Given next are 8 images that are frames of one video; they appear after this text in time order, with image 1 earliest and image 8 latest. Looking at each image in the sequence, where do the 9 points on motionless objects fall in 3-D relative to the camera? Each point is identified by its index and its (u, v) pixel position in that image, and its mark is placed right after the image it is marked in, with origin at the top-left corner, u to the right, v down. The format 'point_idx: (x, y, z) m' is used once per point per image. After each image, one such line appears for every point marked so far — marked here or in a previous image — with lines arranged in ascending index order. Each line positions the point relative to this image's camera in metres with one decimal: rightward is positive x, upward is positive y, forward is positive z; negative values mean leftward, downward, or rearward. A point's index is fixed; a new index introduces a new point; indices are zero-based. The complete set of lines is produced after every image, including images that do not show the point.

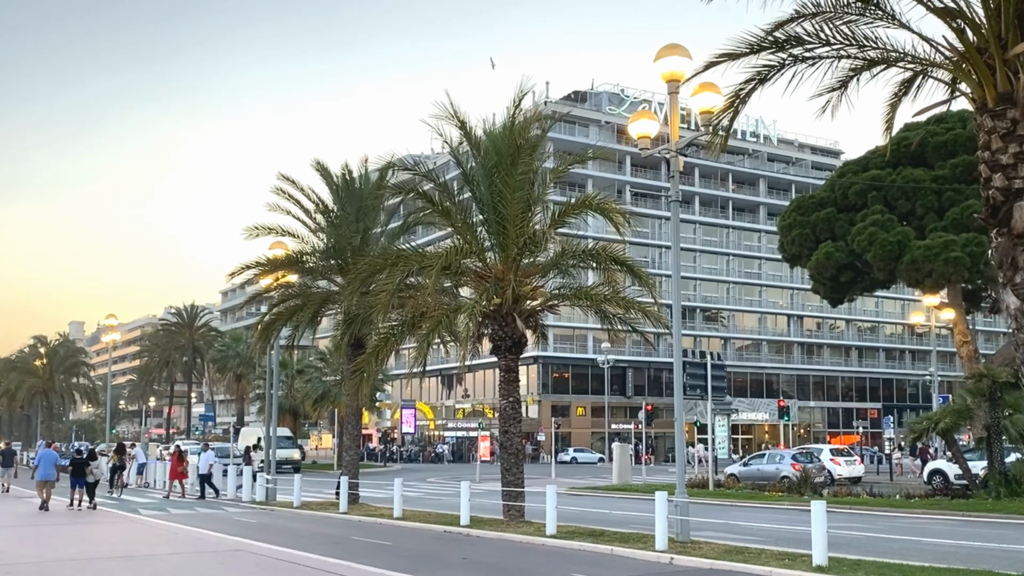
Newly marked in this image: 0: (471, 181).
0: (-0.8, +2.0, +18.6) m
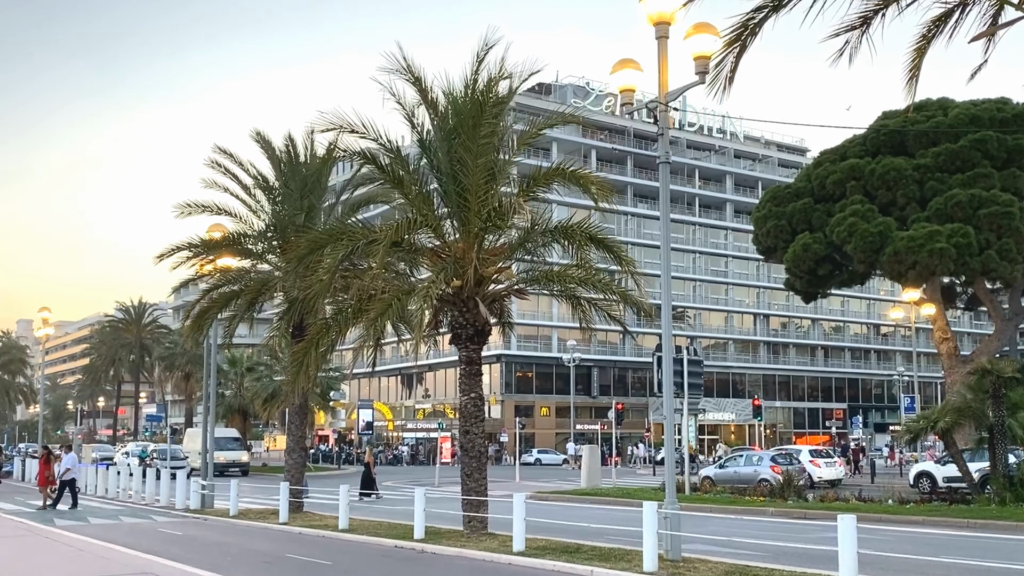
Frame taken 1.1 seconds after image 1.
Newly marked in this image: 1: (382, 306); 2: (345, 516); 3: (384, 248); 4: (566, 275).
0: (-1.4, +2.3, +16.4) m
1: (-2.0, -0.3, +14.9) m
2: (-3.0, -4.1, +17.7) m
3: (-2.0, +0.6, +14.7) m
4: (+0.9, +0.2, +16.3) m
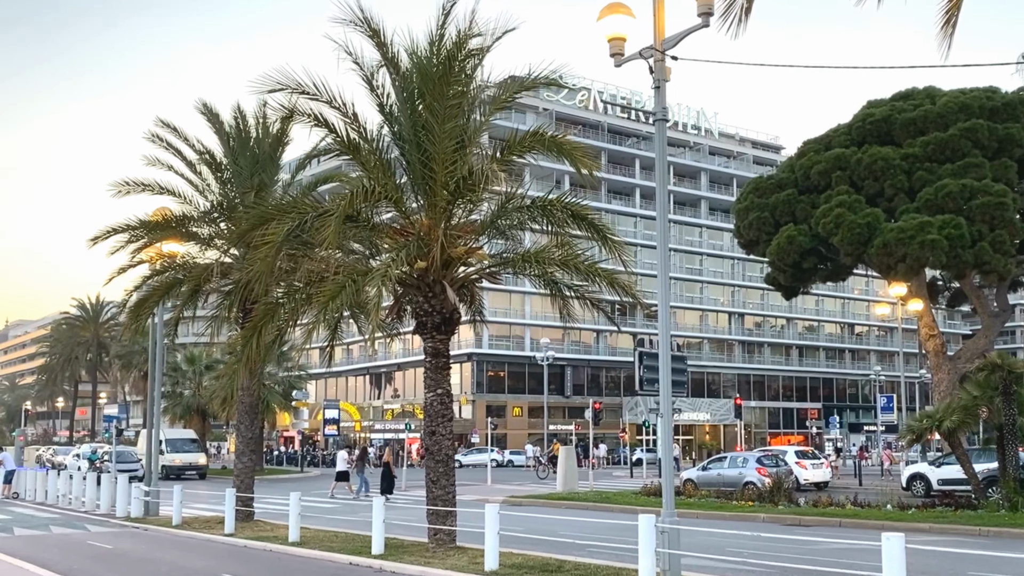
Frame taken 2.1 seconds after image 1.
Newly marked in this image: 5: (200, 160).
0: (-1.8, +2.6, +14.6) m
1: (-2.4, 0.0, +13.1) m
2: (-3.5, -3.9, +15.8) m
3: (-2.4, +0.9, +12.9) m
4: (+0.4, +0.5, +14.6) m
5: (-6.3, +2.6, +19.7) m
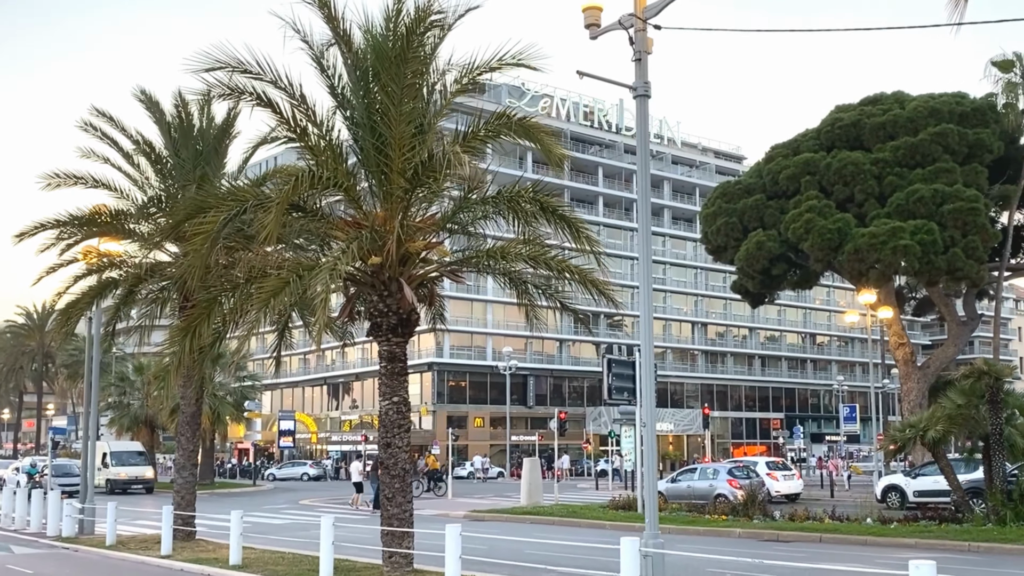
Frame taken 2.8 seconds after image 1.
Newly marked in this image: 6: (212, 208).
0: (-2.3, +2.6, +13.4) m
1: (-2.8, 0.0, +11.8) m
2: (-4.0, -3.9, +14.5) m
3: (-2.8, +0.9, +11.6) m
4: (-0.1, +0.5, +13.4) m
5: (-7.0, +2.6, +18.3) m
6: (-3.8, +1.0, +12.2) m
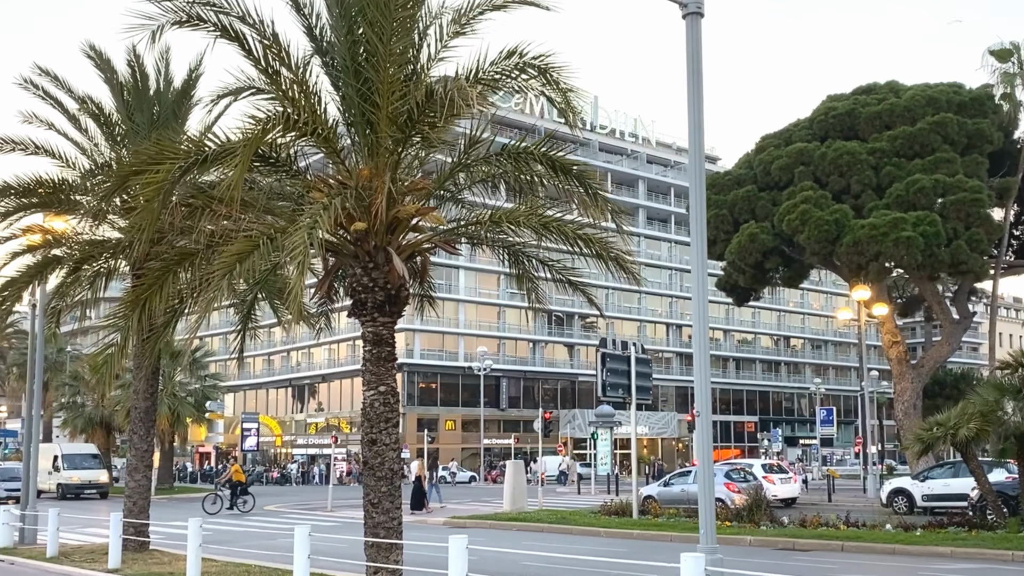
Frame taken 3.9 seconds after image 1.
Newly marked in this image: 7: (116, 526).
0: (-2.3, +3.0, +11.5) m
1: (-2.7, +0.4, +9.9) m
2: (-4.0, -3.5, +12.5) m
3: (-2.7, +1.2, +9.8) m
4: (0.0, +0.8, +11.6) m
5: (-7.1, +2.9, +16.3) m
6: (-3.7, +1.3, +10.3) m
7: (-5.9, -3.5, +14.6) m
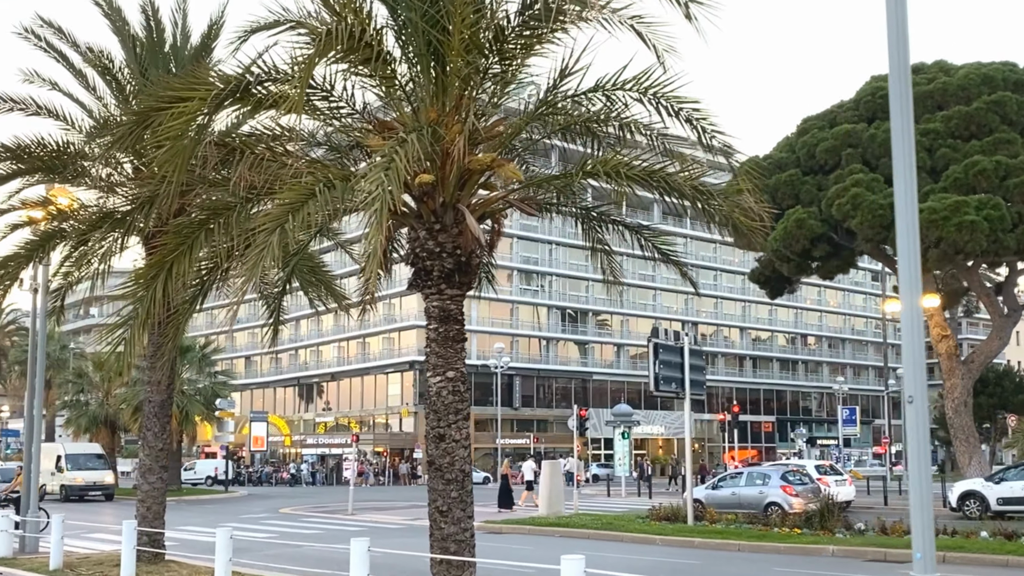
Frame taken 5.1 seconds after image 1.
0: (-1.4, +3.3, +9.7) m
1: (-1.8, +0.7, +8.1) m
2: (-3.1, -3.2, +10.7) m
3: (-1.8, +1.6, +7.9) m
4: (+0.9, +1.1, +9.8) m
5: (-6.2, +3.3, +14.5) m
6: (-2.8, +1.6, +8.4) m
7: (-5.0, -3.2, +12.8) m
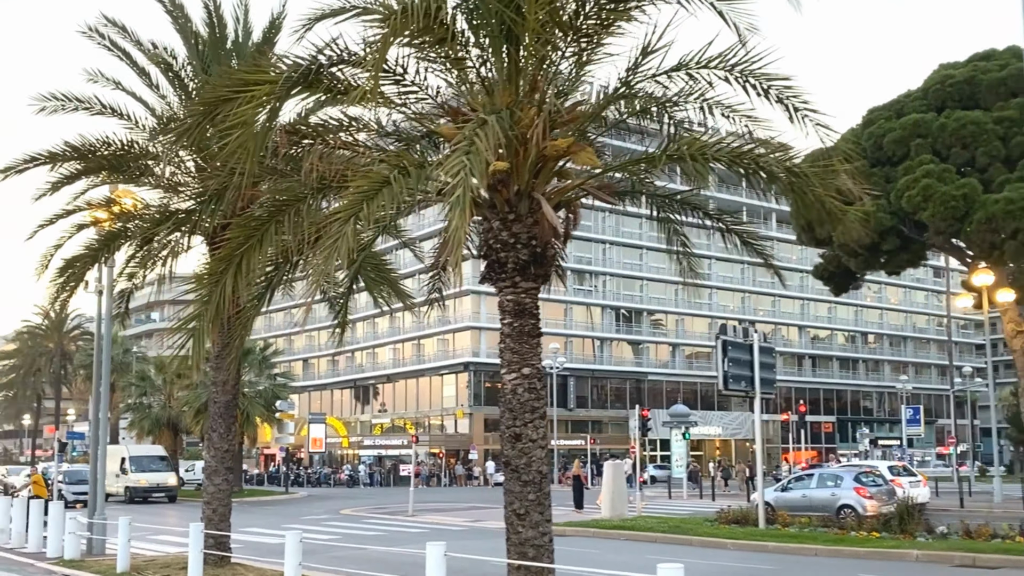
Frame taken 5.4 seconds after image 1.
0: (-0.7, +3.3, +9.4) m
1: (-1.1, +0.8, +7.7) m
2: (-2.3, -3.2, +10.4) m
3: (-1.1, +1.6, +7.6) m
4: (+1.6, +1.2, +9.3) m
5: (-5.2, +3.3, +14.4) m
6: (-2.1, +1.7, +8.2) m
7: (-4.1, -3.2, +12.6) m
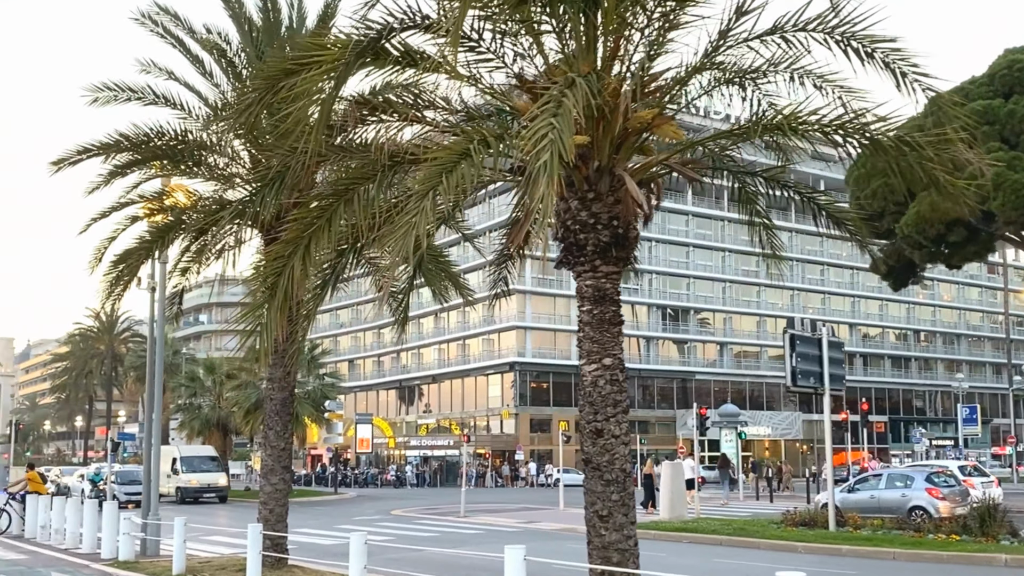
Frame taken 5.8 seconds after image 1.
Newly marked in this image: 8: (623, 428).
0: (0.0, +3.5, +8.8) m
1: (-0.5, +0.9, +7.2) m
2: (-1.5, -3.1, +9.9) m
3: (-0.5, +1.7, +7.1) m
4: (+2.3, +1.3, +8.7) m
5: (-4.4, +3.3, +14.0) m
6: (-1.5, +1.8, +7.7) m
7: (-3.2, -3.1, +12.2) m
8: (+1.0, -1.2, +8.3) m
